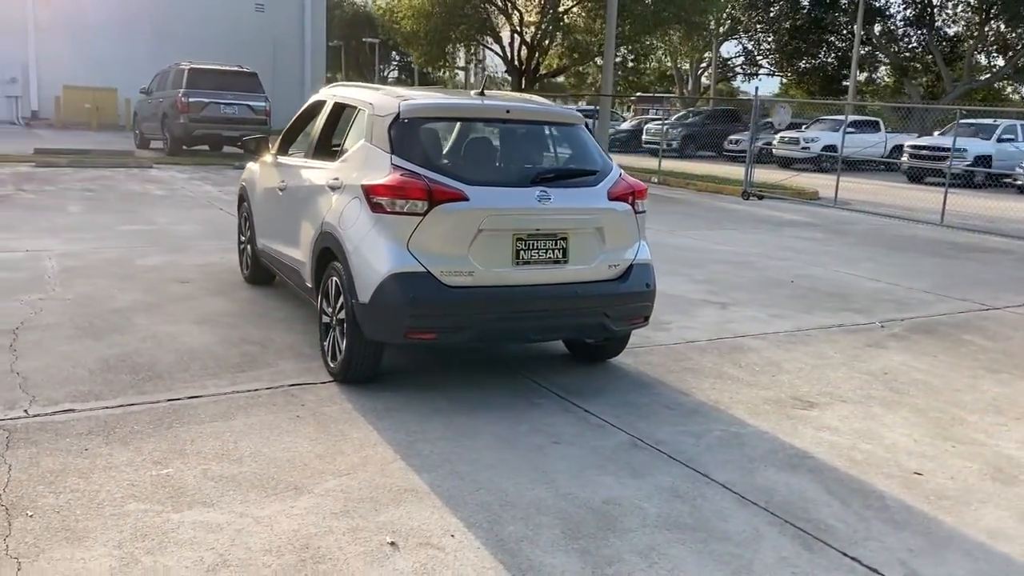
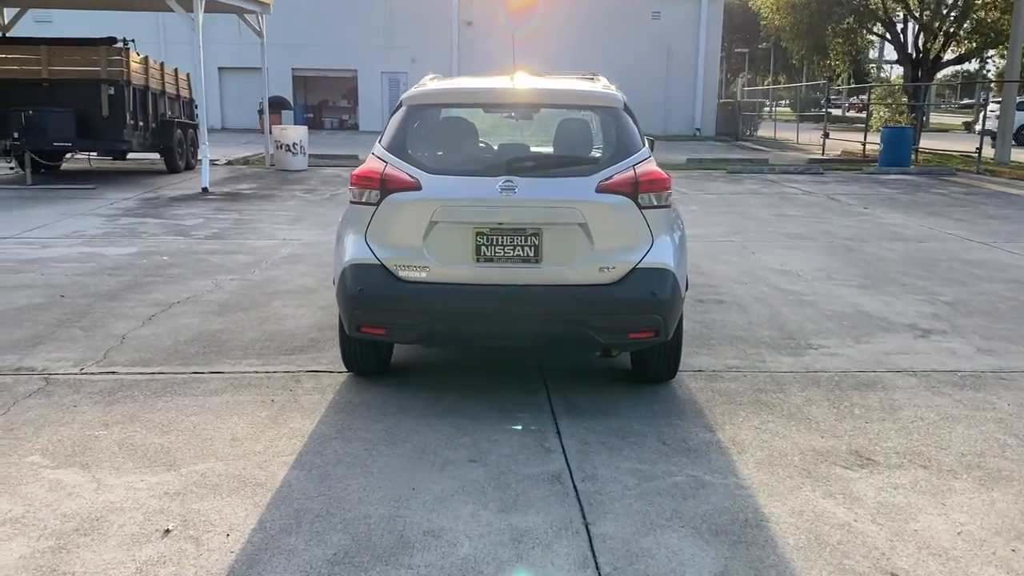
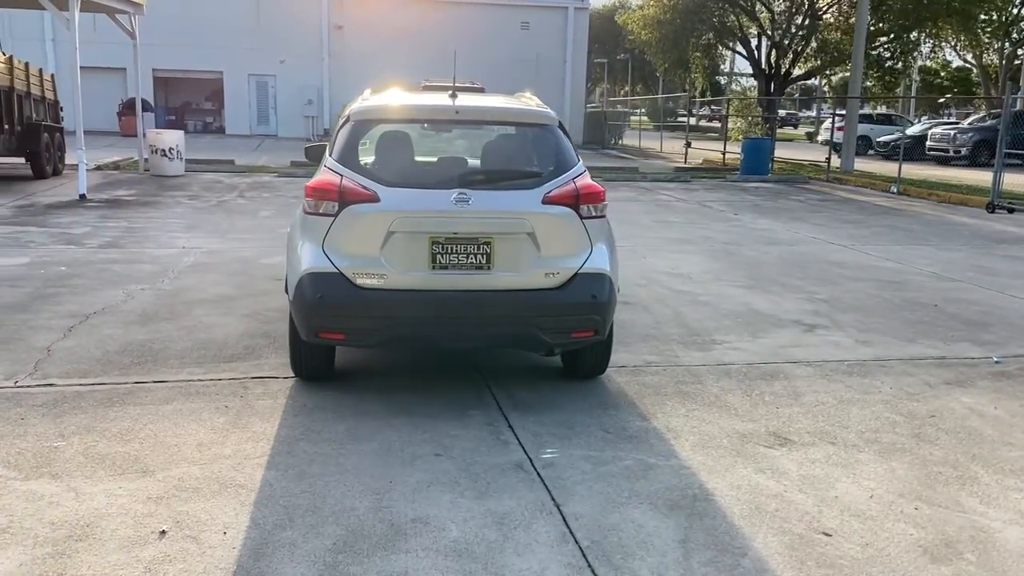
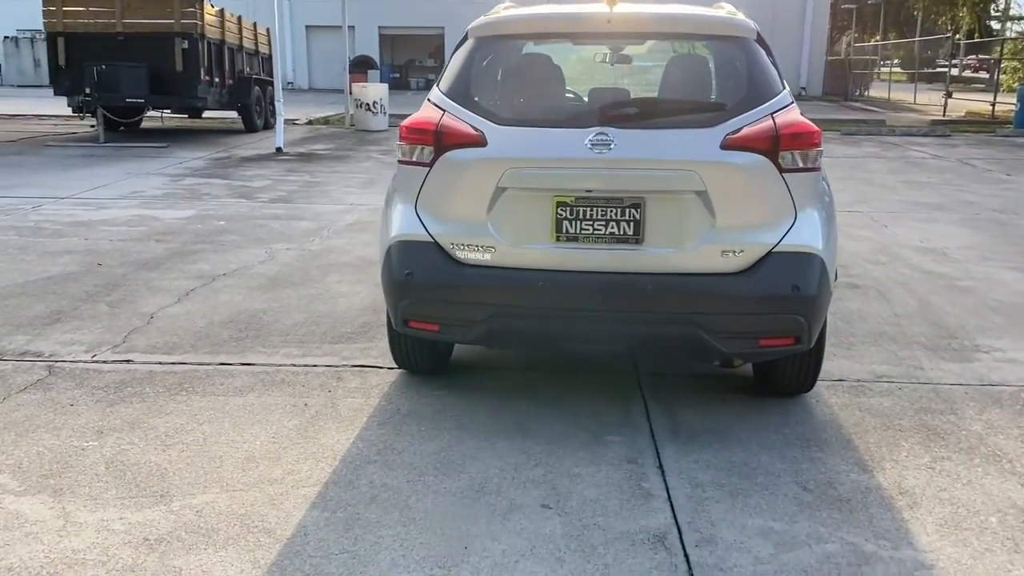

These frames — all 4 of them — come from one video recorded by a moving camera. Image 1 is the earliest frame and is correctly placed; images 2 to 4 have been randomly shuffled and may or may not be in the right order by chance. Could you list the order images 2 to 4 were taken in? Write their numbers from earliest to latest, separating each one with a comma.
3, 2, 4
